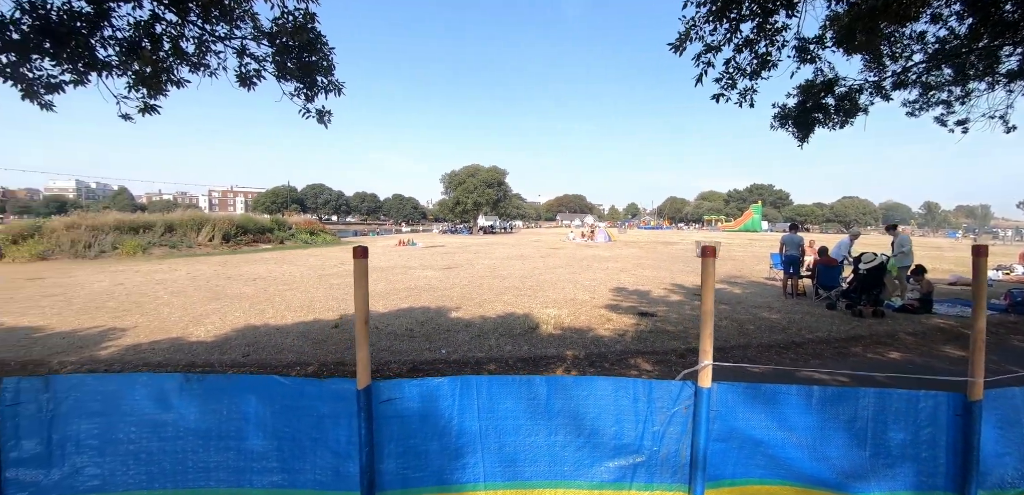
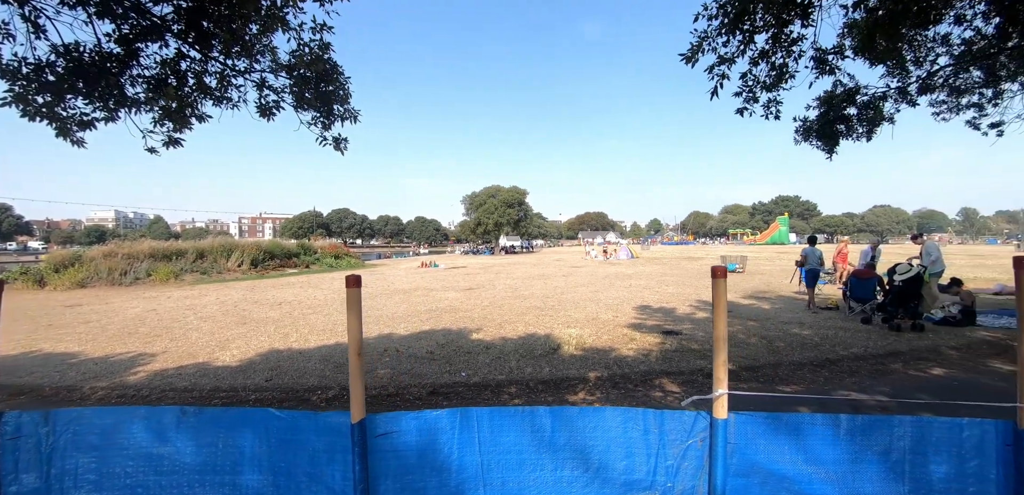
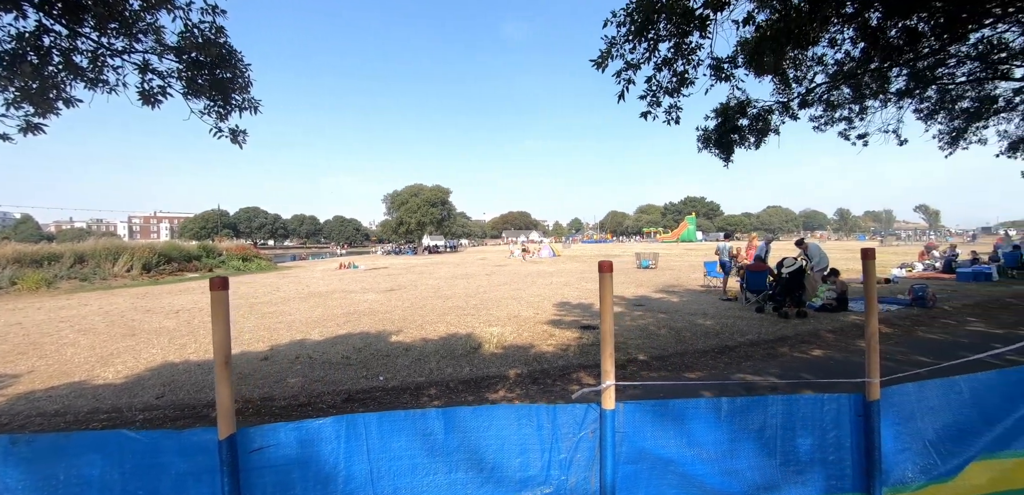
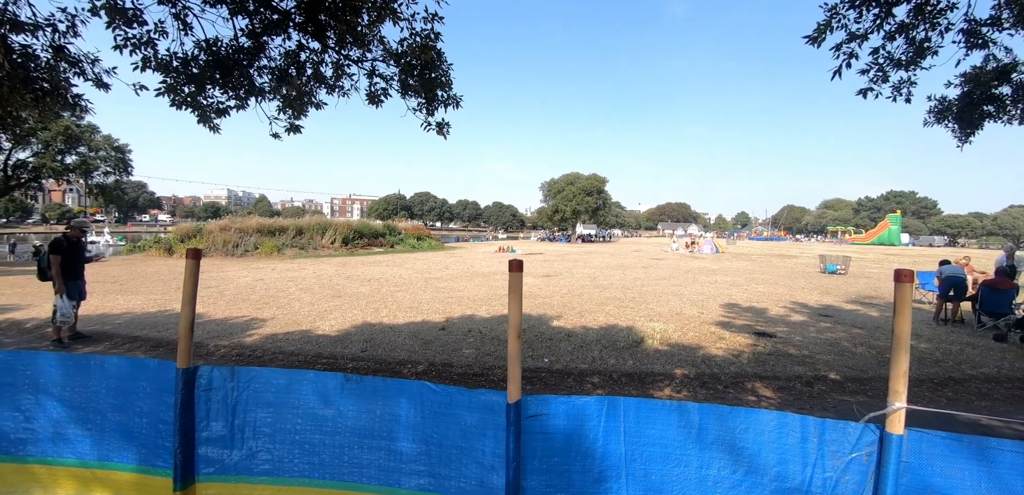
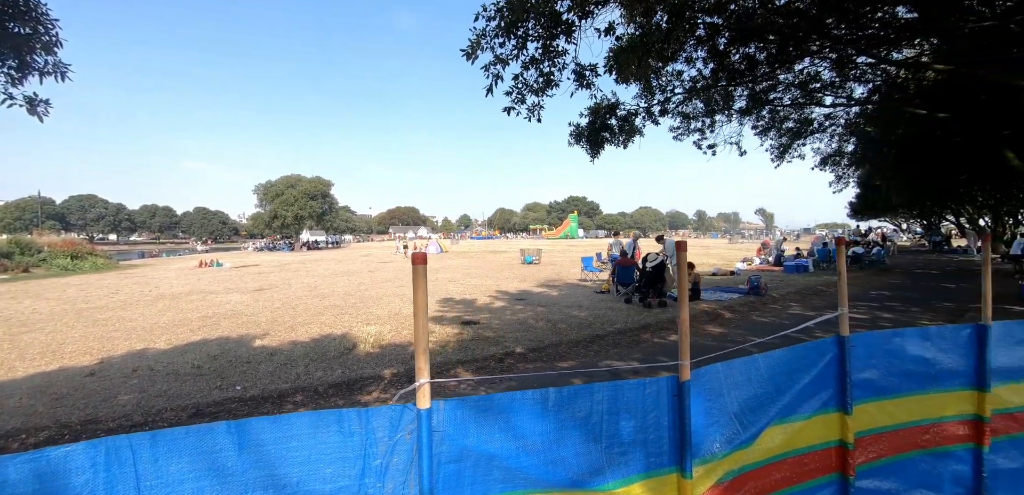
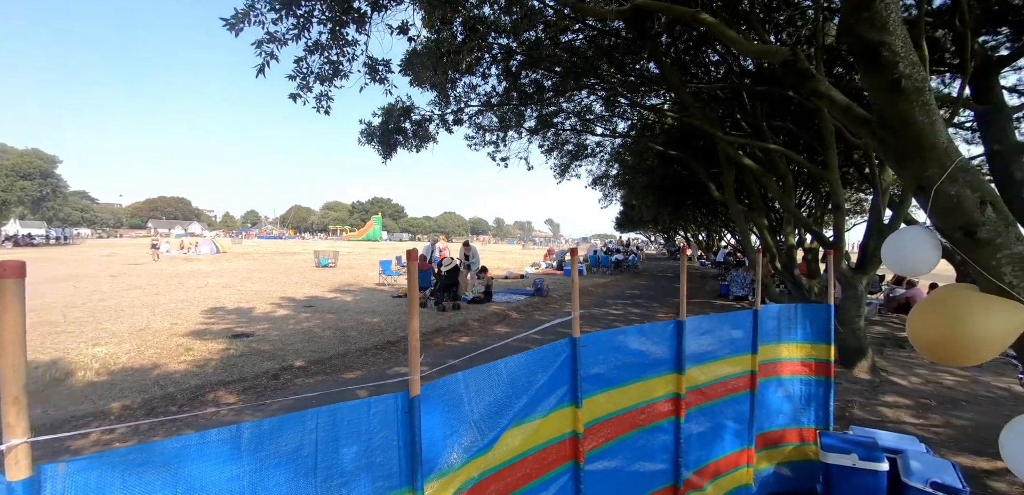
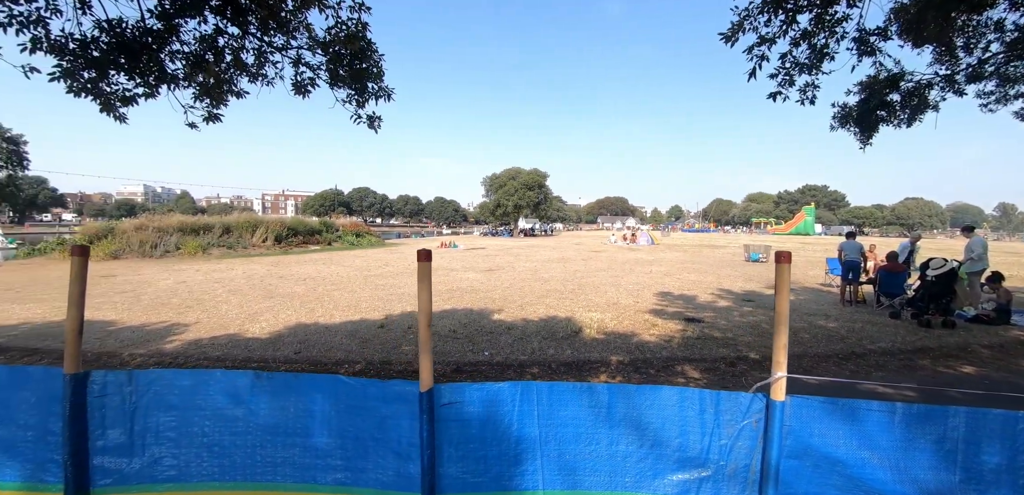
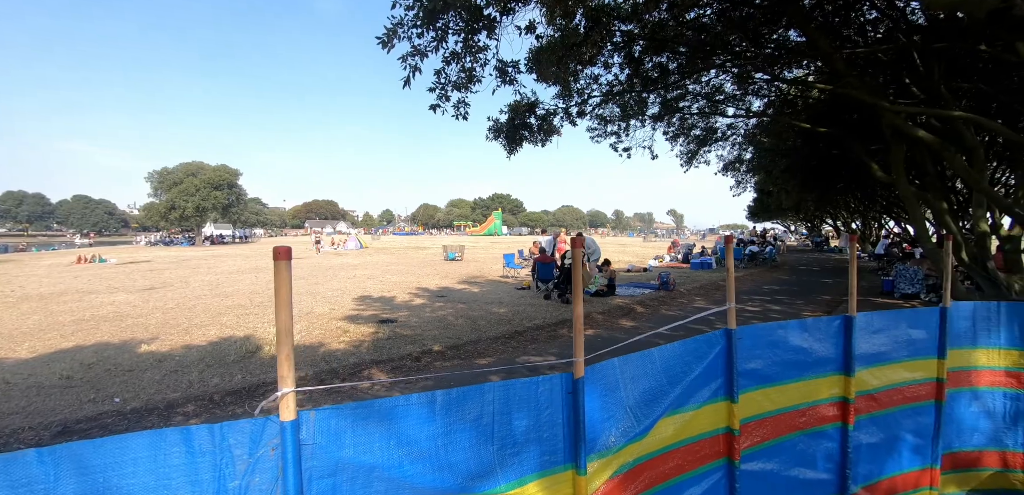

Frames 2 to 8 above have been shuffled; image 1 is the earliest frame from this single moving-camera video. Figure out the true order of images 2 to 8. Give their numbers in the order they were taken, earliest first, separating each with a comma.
7, 4, 2, 3, 5, 8, 6
